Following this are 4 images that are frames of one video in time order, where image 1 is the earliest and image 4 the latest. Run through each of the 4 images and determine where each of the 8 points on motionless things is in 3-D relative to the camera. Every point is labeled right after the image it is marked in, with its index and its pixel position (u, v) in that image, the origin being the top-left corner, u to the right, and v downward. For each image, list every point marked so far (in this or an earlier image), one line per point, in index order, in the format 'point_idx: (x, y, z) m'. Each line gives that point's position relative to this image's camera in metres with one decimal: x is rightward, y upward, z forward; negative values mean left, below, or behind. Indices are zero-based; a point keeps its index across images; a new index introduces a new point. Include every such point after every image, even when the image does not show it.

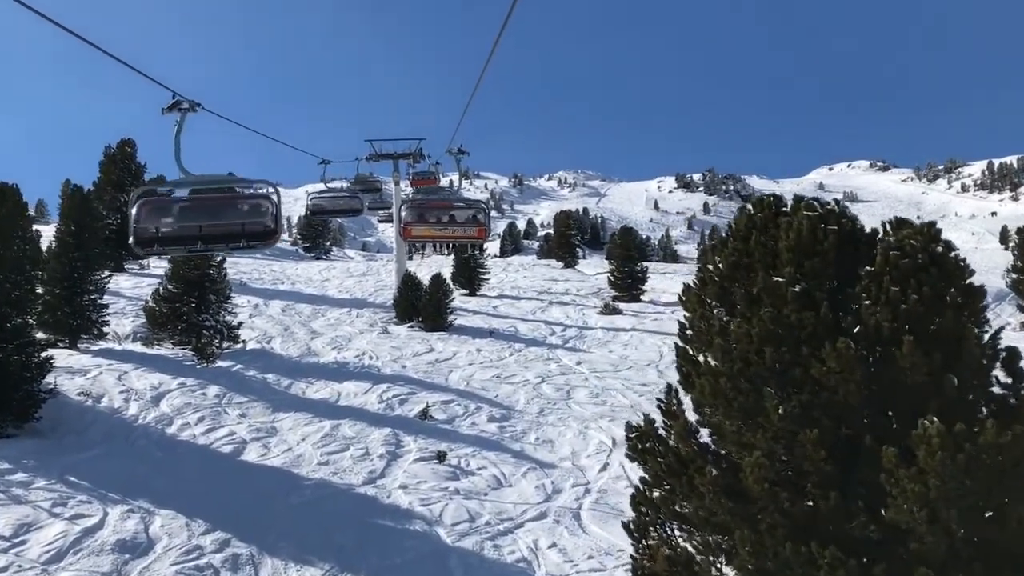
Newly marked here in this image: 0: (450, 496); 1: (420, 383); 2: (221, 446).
0: (-1.2, -4.0, +12.4) m
1: (-2.6, -2.7, +18.4) m
2: (-6.5, -3.5, +14.6) m
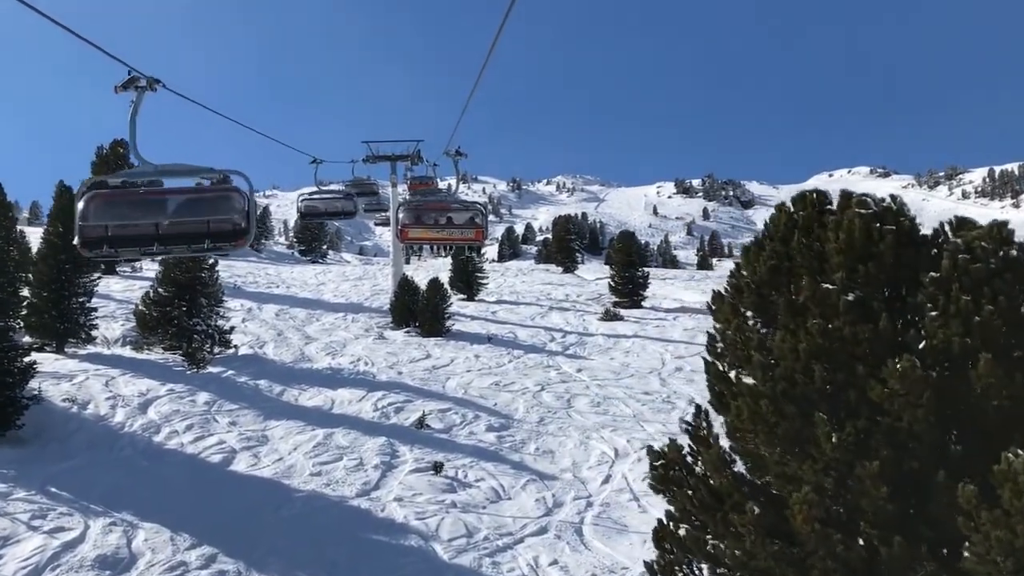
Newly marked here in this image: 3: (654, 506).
0: (-1.2, -4.1, +12.0) m
1: (-2.6, -2.8, +17.9) m
2: (-6.5, -3.6, +14.0) m
3: (+2.6, -4.0, +12.1) m
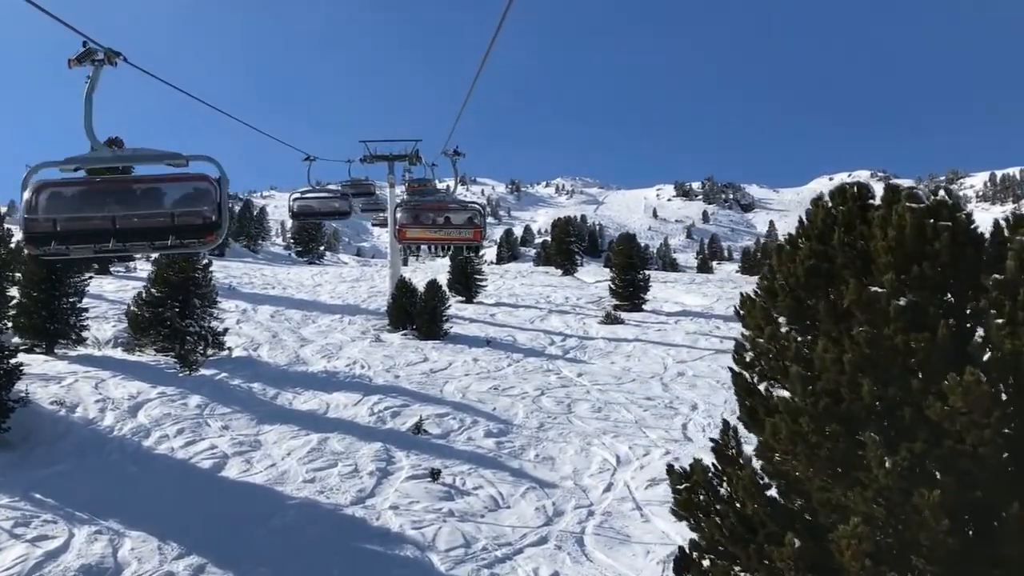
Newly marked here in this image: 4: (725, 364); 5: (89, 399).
0: (-1.2, -4.1, +11.6) m
1: (-2.7, -2.9, +17.5) m
2: (-6.5, -3.6, +13.7) m
3: (+2.6, -4.1, +11.8) m
4: (+6.3, -2.3, +19.3) m
5: (-10.5, -2.7, +16.1) m
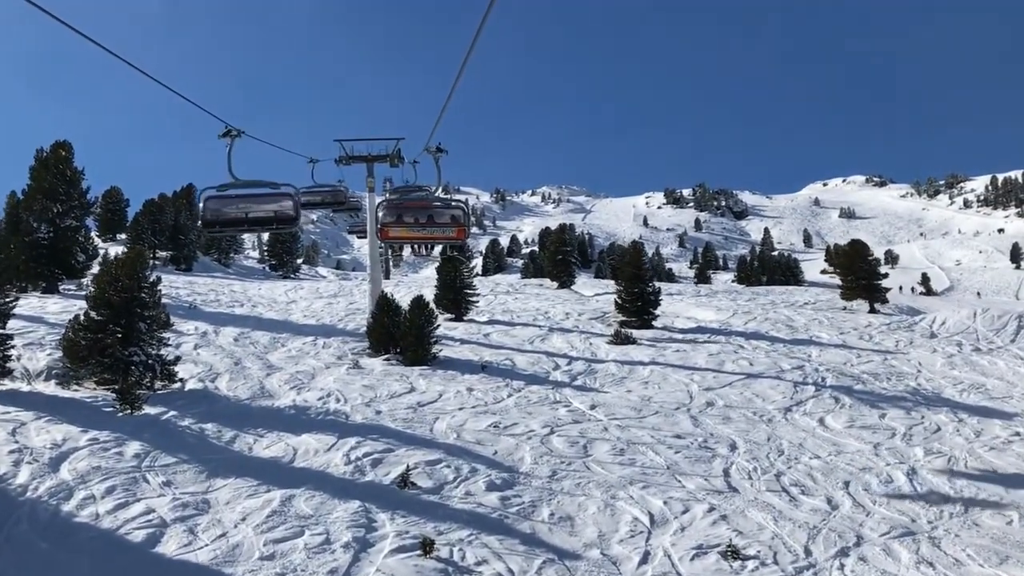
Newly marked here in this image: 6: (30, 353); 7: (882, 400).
0: (-1.0, -4.4, +8.9) m
1: (-2.6, -3.3, +14.8) m
2: (-6.3, -4.1, +10.9) m
3: (+2.9, -4.4, +9.2) m
4: (+6.3, -2.6, +16.8) m
5: (-10.3, -3.3, +13.2) m
6: (-14.5, -1.9, +19.7) m
7: (+8.9, -2.7, +15.8) m
